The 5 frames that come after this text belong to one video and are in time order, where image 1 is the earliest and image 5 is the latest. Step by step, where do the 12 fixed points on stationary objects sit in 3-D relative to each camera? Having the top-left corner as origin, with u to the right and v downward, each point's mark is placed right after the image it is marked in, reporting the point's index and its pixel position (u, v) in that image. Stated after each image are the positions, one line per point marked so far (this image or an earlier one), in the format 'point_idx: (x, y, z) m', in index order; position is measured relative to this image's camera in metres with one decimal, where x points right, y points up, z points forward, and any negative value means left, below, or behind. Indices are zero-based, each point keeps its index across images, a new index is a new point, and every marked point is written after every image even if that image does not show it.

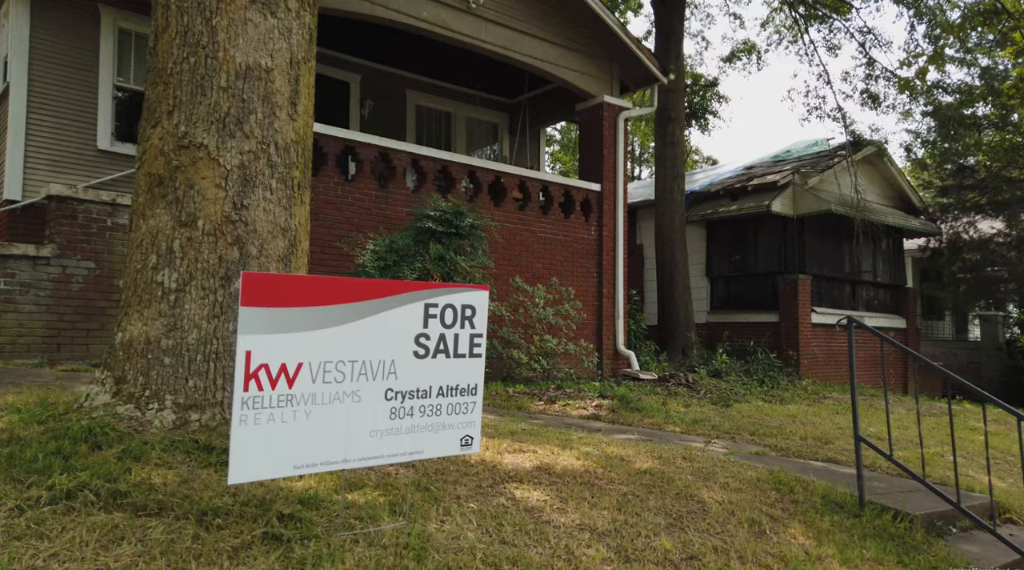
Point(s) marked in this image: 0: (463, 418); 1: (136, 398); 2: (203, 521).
0: (-0.2, -0.5, +2.7) m
1: (-1.6, -0.5, +3.4) m
2: (-1.0, -0.8, +2.5) m
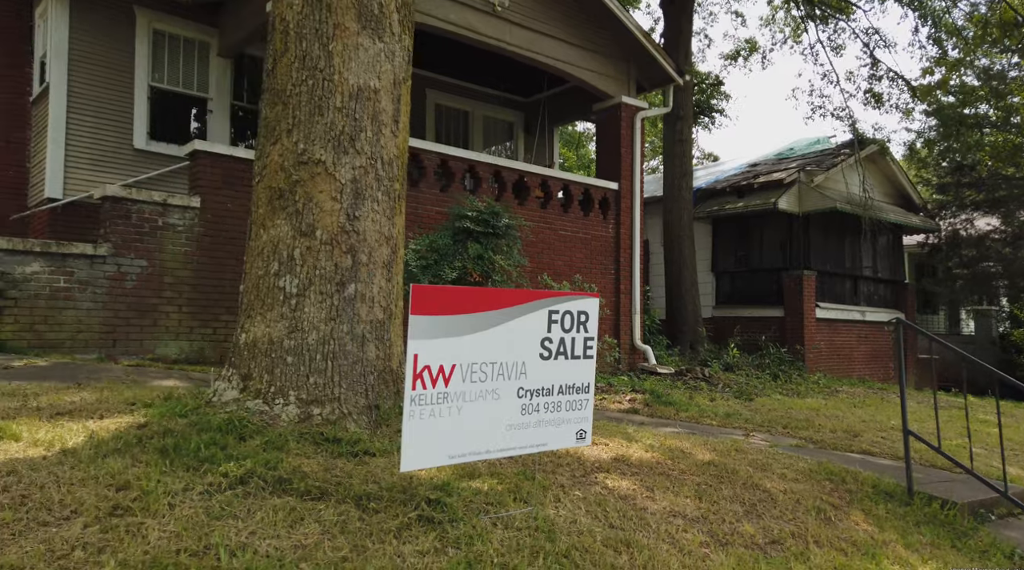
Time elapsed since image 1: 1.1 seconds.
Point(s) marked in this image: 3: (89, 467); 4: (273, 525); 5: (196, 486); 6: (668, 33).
0: (+0.2, -0.5, +3.0) m
1: (-1.2, -0.5, +3.7) m
2: (-0.5, -0.8, +2.8) m
3: (-1.5, -0.7, +2.9) m
4: (-0.8, -0.8, +2.5) m
5: (-1.1, -0.7, +2.8) m
6: (+2.5, +4.5, +13.7) m
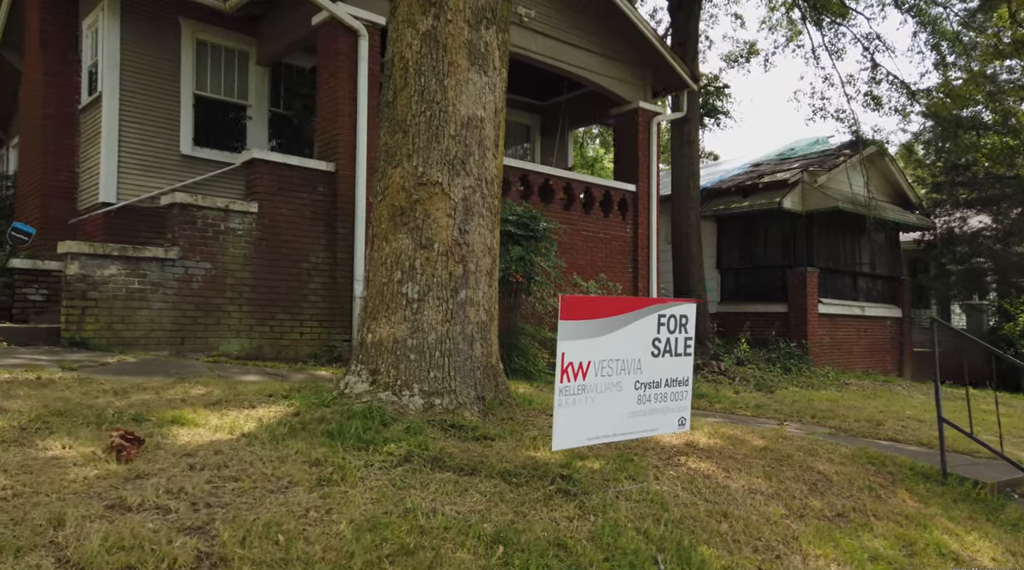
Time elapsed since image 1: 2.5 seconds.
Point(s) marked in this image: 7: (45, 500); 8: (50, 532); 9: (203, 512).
0: (+0.8, -0.5, +3.6) m
1: (-0.6, -0.5, +4.2) m
2: (0.0, -0.8, +3.3) m
3: (-1.0, -0.7, +3.4) m
4: (-0.3, -0.8, +3.1) m
5: (-0.6, -0.7, +3.3) m
6: (+2.9, +4.5, +14.2) m
7: (-1.5, -0.7, +2.5) m
8: (-1.3, -0.7, +2.3) m
9: (-1.0, -0.8, +2.6) m
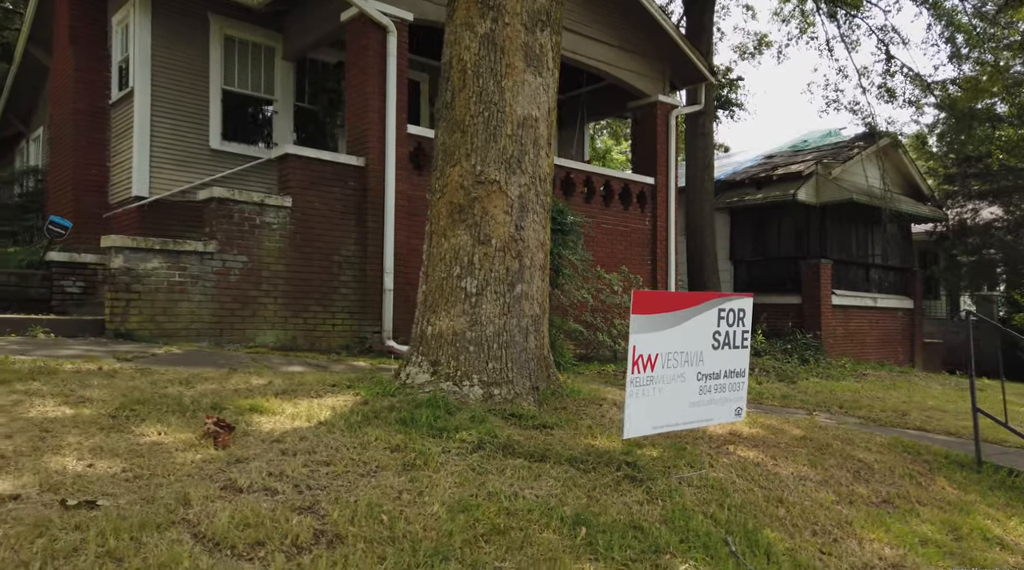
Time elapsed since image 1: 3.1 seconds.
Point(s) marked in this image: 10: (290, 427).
0: (+1.1, -0.5, +3.7) m
1: (-0.3, -0.5, +4.3) m
2: (+0.3, -0.8, +3.5) m
3: (-0.7, -0.7, +3.5) m
4: (0.0, -0.8, +3.2) m
5: (-0.3, -0.7, +3.5) m
6: (+3.3, +4.7, +14.3) m
7: (-1.2, -0.7, +2.7) m
8: (-1.0, -0.7, +2.4) m
9: (-0.7, -0.7, +2.8) m
10: (-1.0, -0.7, +3.6) m
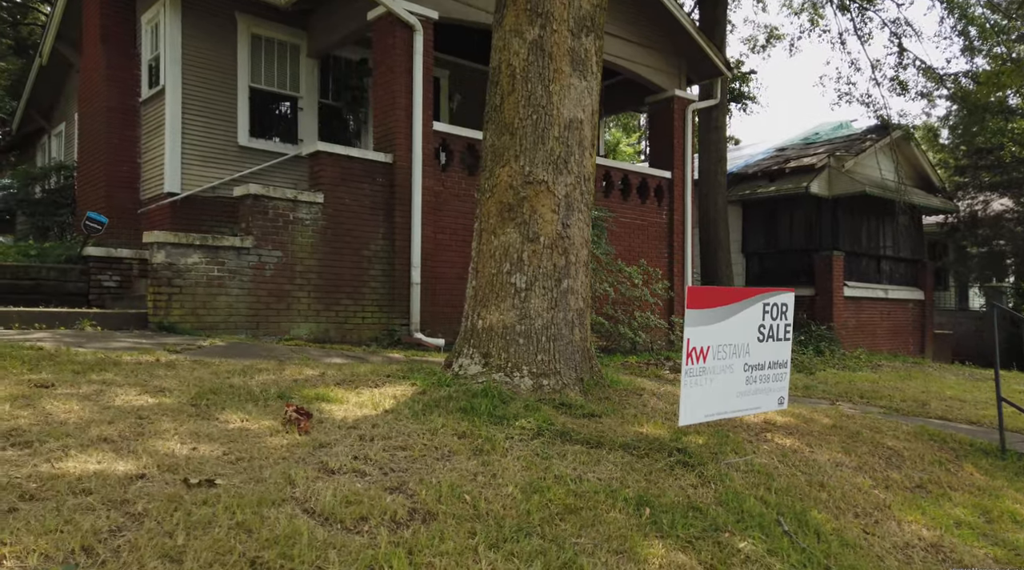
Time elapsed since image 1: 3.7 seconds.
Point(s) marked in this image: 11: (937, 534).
0: (+1.3, -0.5, +3.9) m
1: (-0.1, -0.5, +4.6) m
2: (+0.6, -0.8, +3.7) m
3: (-0.4, -0.7, +3.8) m
4: (+0.3, -0.8, +3.4) m
5: (0.0, -0.7, +3.7) m
6: (+3.6, +4.8, +14.4) m
7: (-0.9, -0.7, +2.9) m
8: (-0.8, -0.7, +2.7) m
9: (-0.5, -0.7, +3.0) m
10: (-0.7, -0.6, +3.8) m
11: (+1.9, -1.1, +3.5) m
